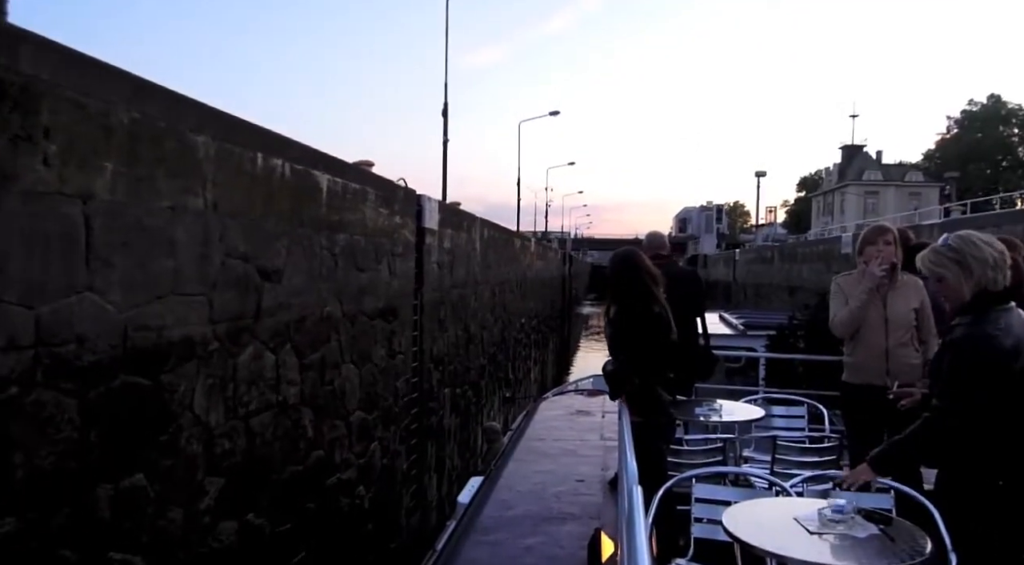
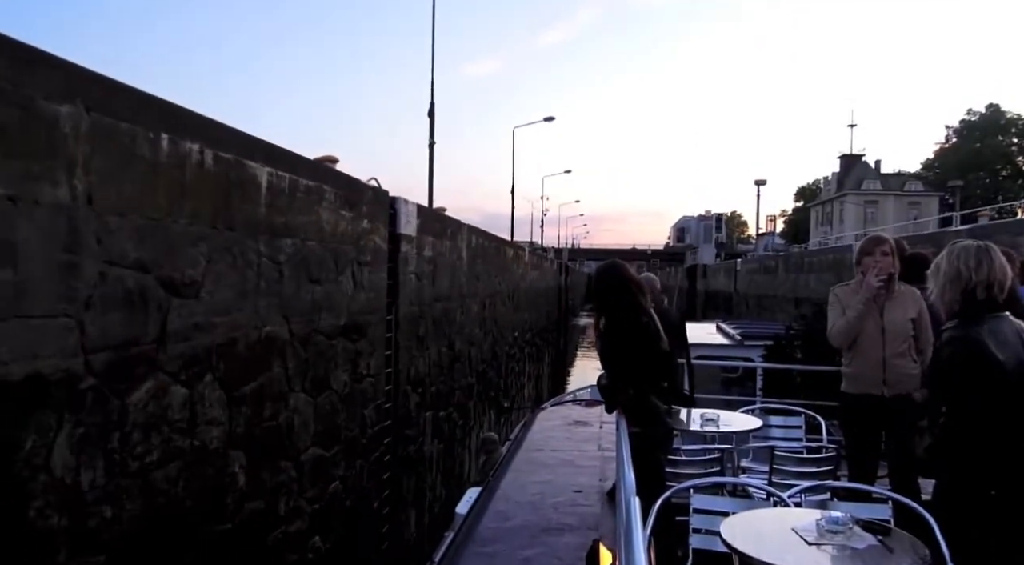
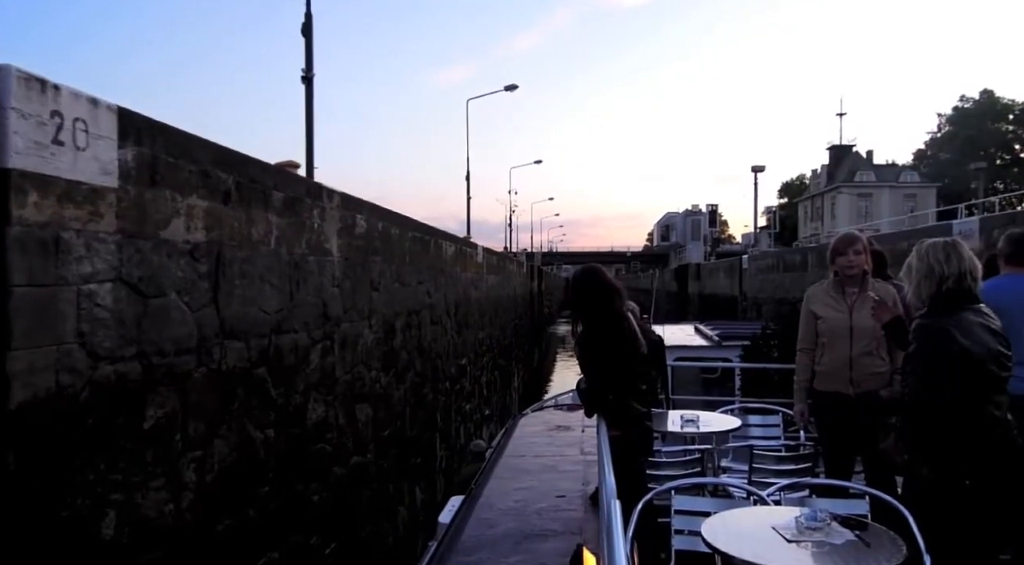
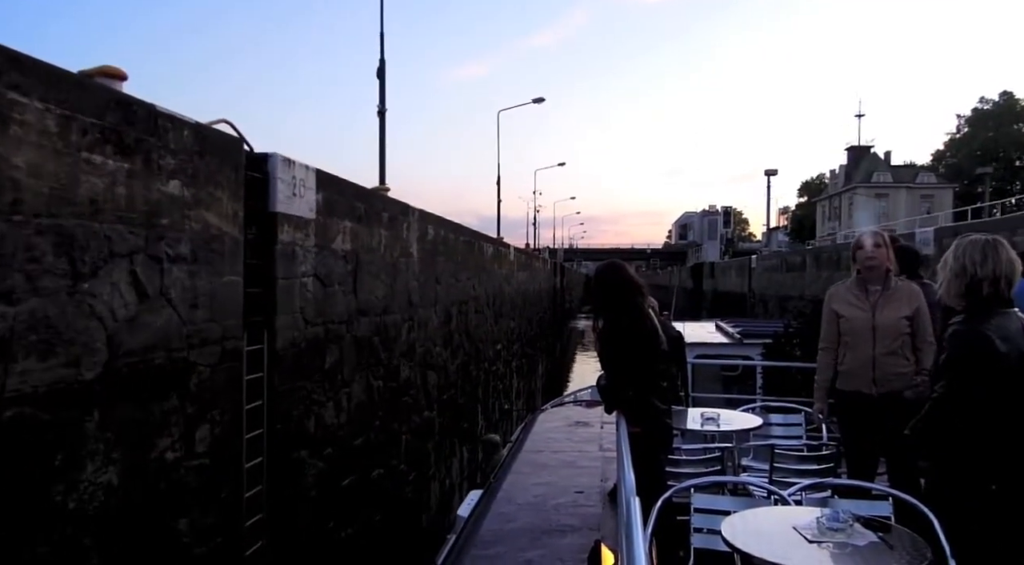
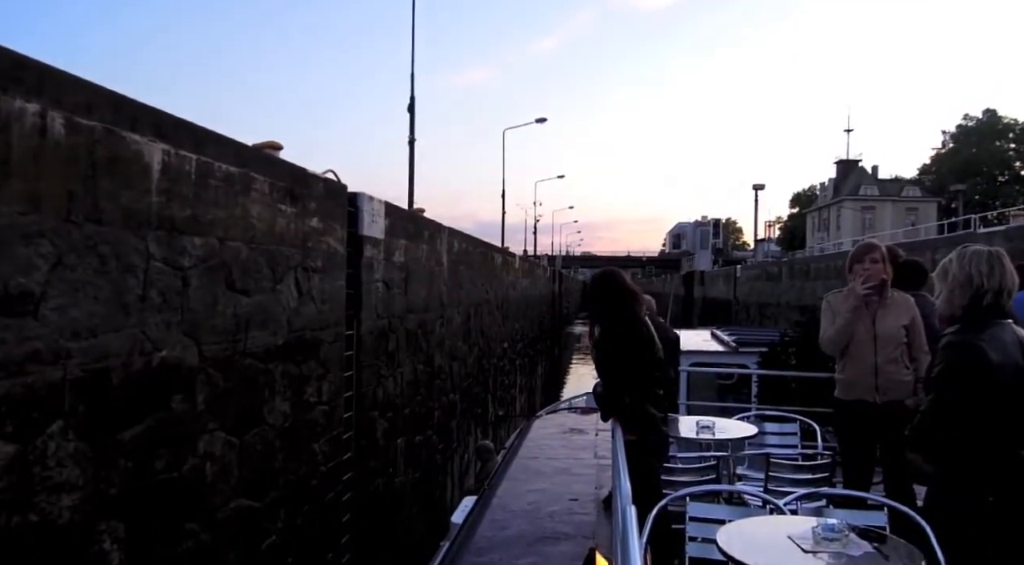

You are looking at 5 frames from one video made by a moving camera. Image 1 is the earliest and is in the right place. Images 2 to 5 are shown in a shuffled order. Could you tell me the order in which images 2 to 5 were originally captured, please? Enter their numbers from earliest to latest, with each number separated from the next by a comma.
2, 5, 4, 3
